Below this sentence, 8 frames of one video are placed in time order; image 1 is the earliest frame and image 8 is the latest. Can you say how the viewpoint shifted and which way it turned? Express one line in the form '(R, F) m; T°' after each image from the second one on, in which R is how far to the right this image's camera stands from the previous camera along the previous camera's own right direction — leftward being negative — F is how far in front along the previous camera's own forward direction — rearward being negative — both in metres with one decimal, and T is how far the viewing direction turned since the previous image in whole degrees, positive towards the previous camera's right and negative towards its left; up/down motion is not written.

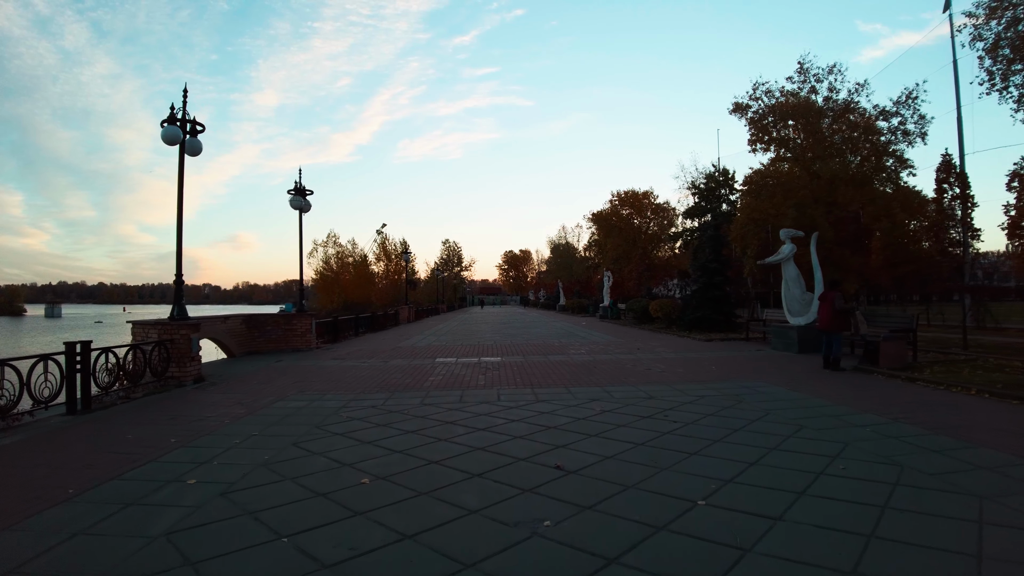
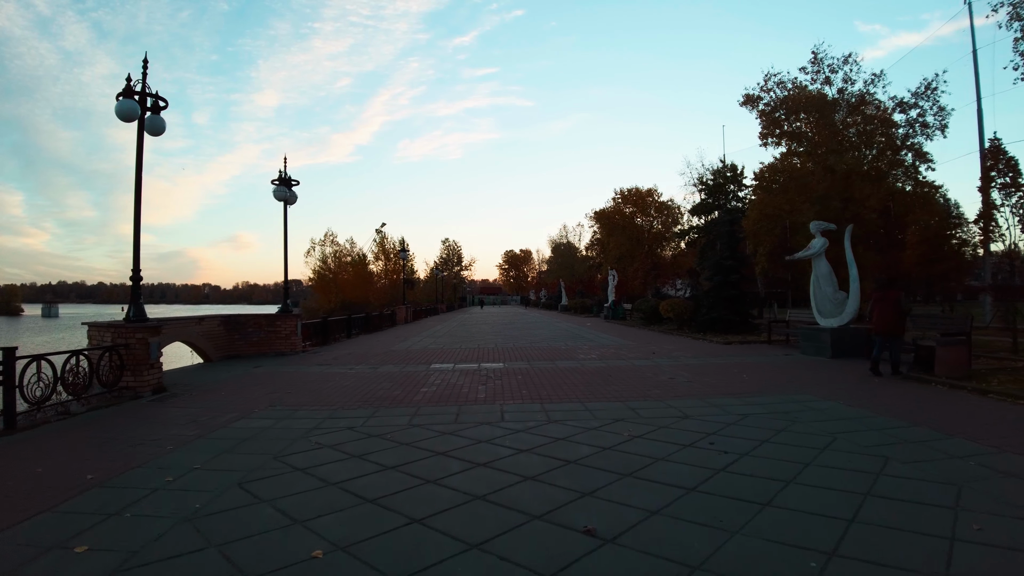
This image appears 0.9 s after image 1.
(-0.1, +1.2) m; 0°
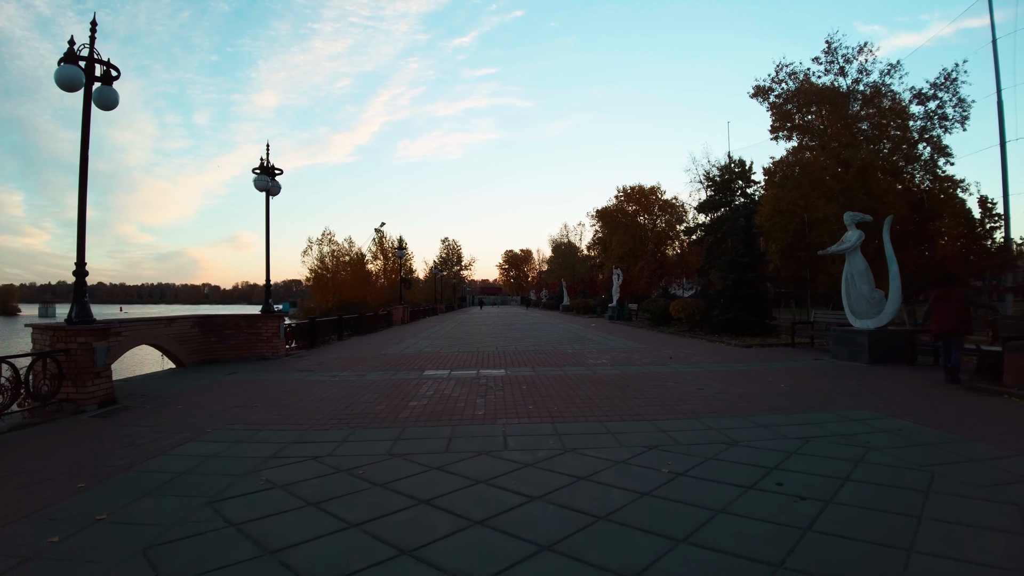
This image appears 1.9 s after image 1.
(0.0, +1.2) m; 0°
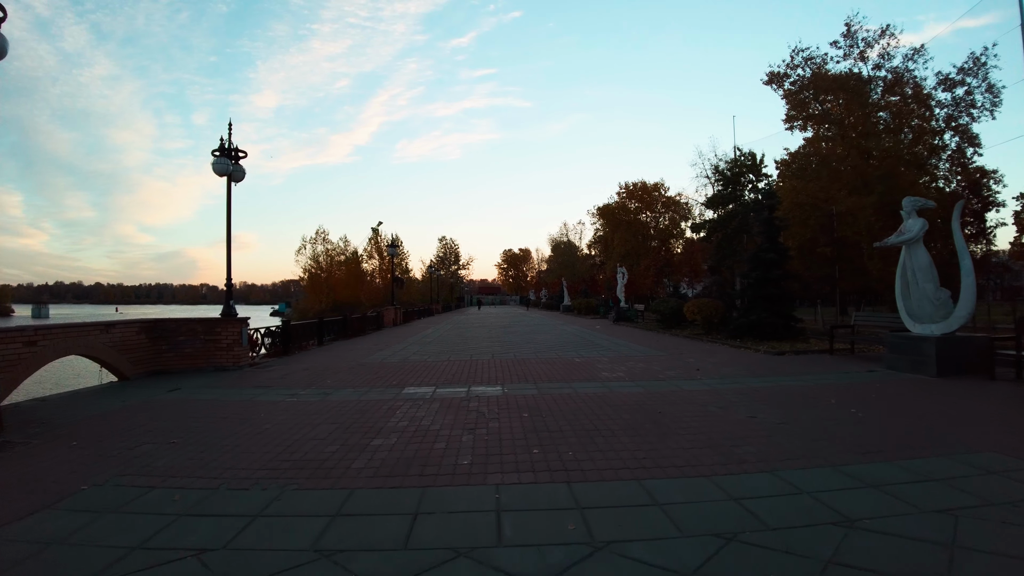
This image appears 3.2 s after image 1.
(0.0, +1.7) m; 0°
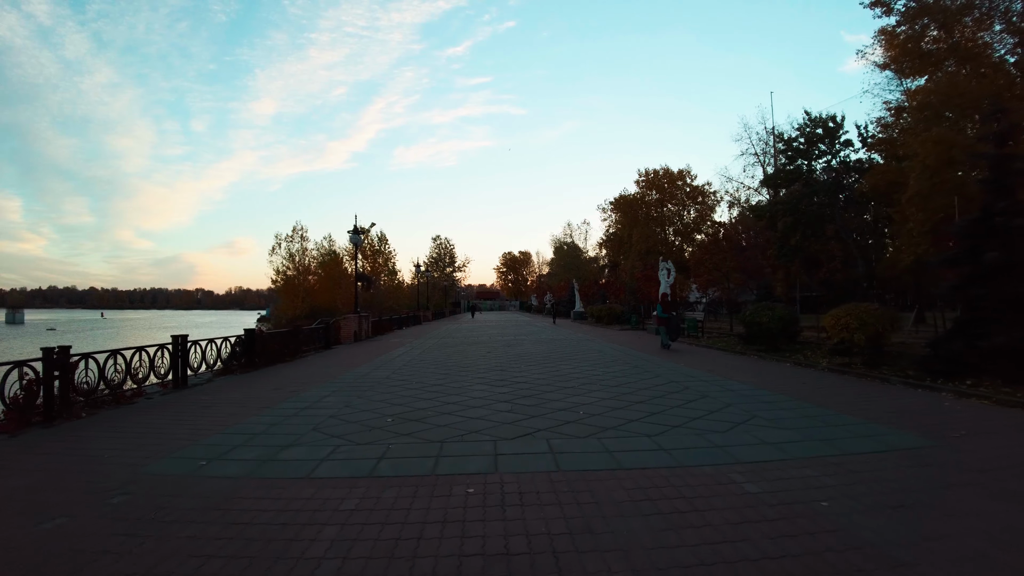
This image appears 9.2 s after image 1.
(-0.3, +7.6) m; 0°
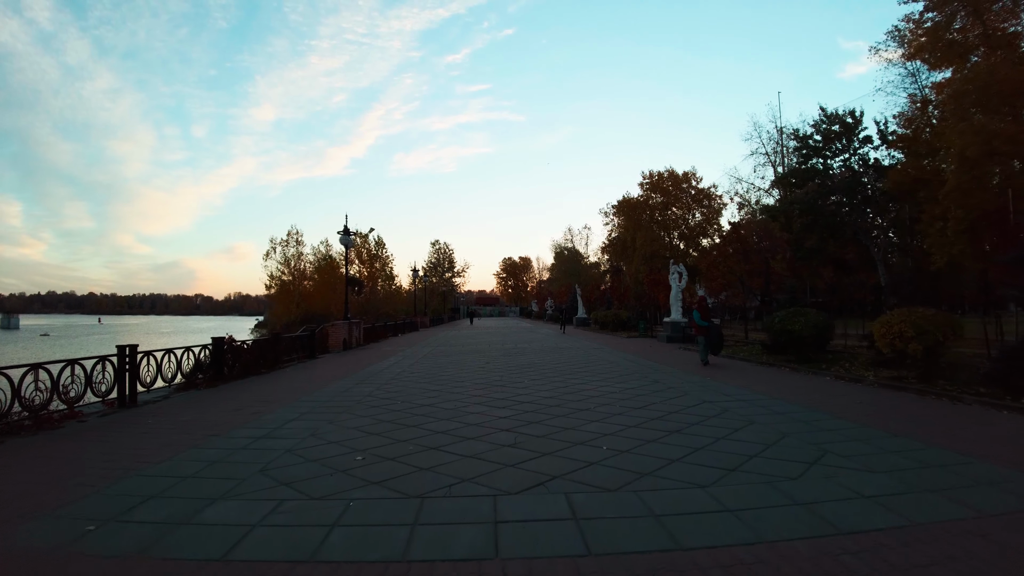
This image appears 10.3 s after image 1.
(0.0, +1.4) m; 0°
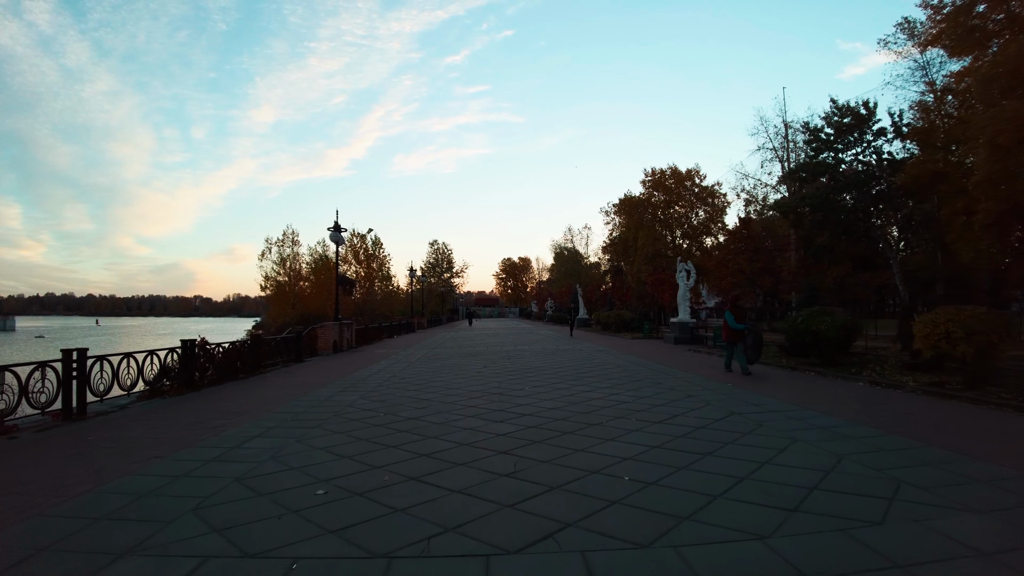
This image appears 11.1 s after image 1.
(0.0, +1.0) m; 0°
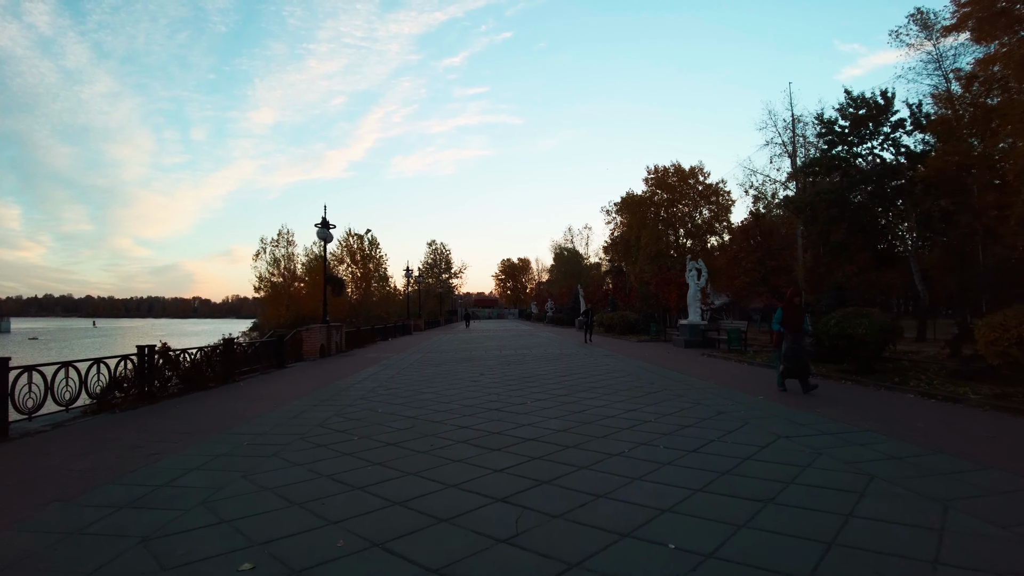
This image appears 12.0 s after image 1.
(0.0, +1.2) m; 0°
